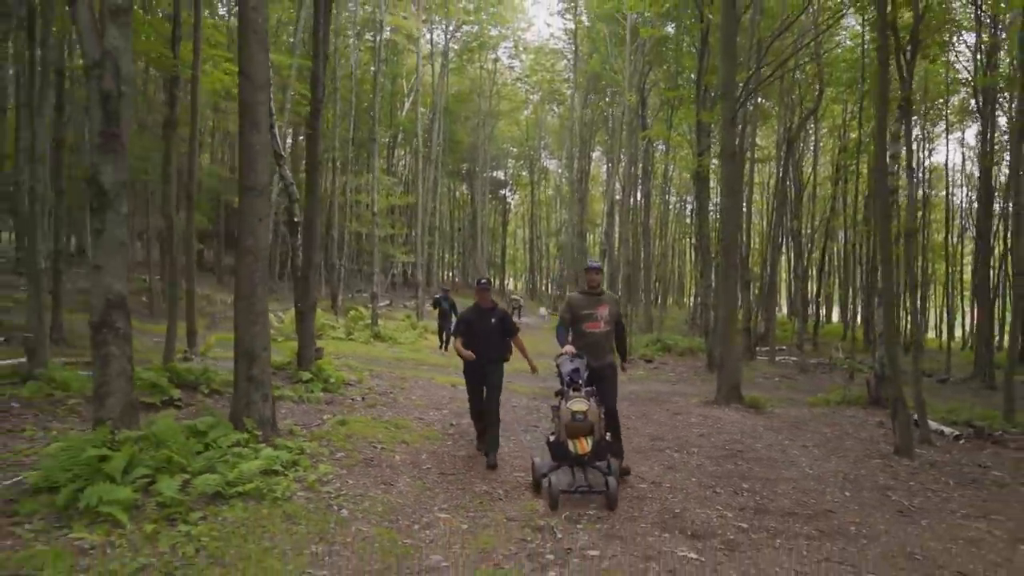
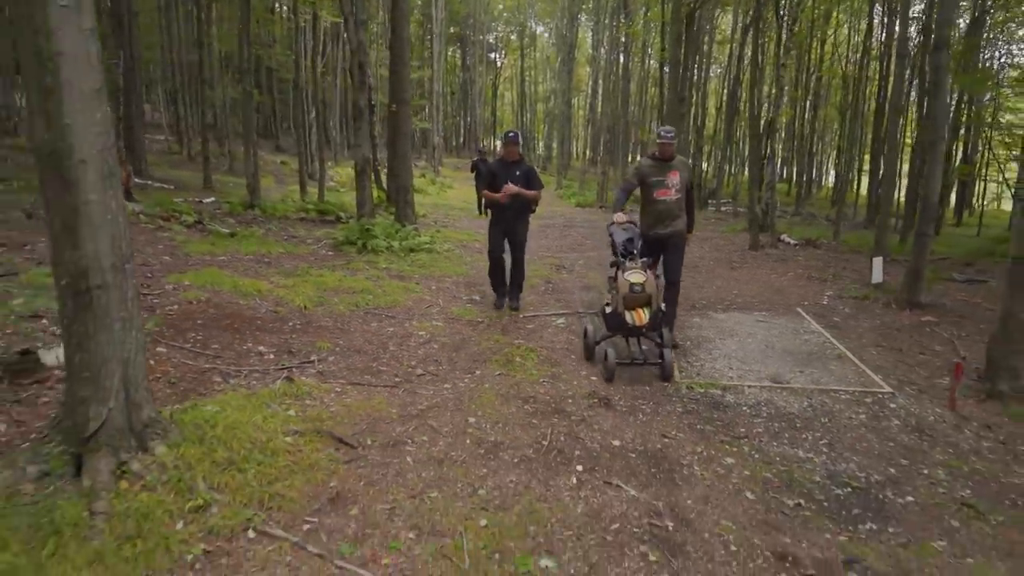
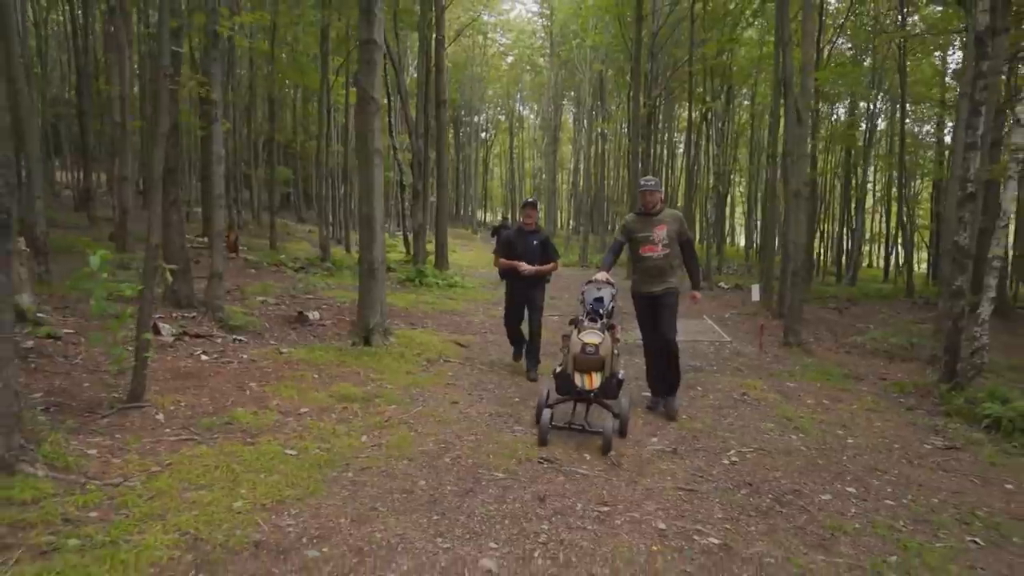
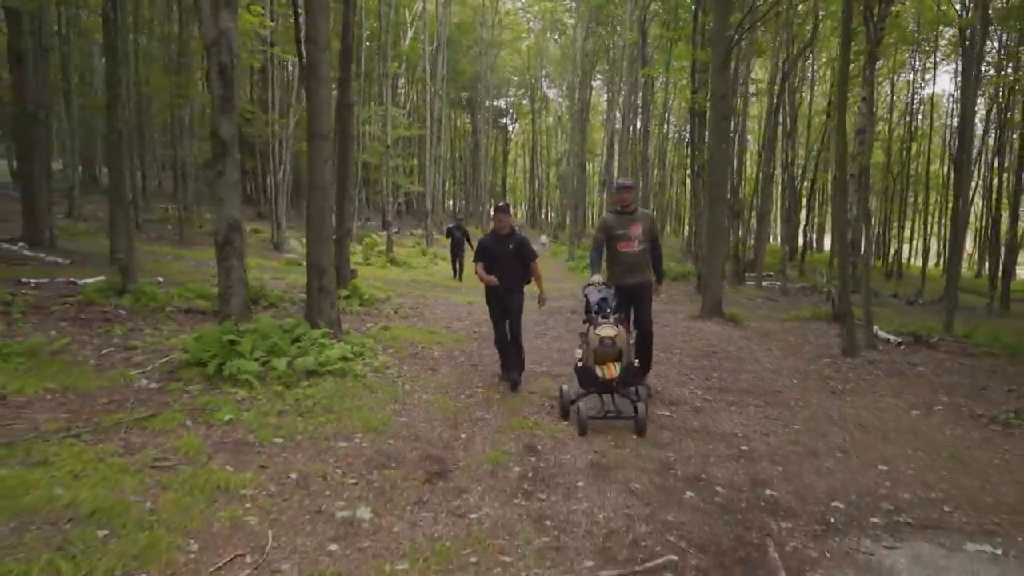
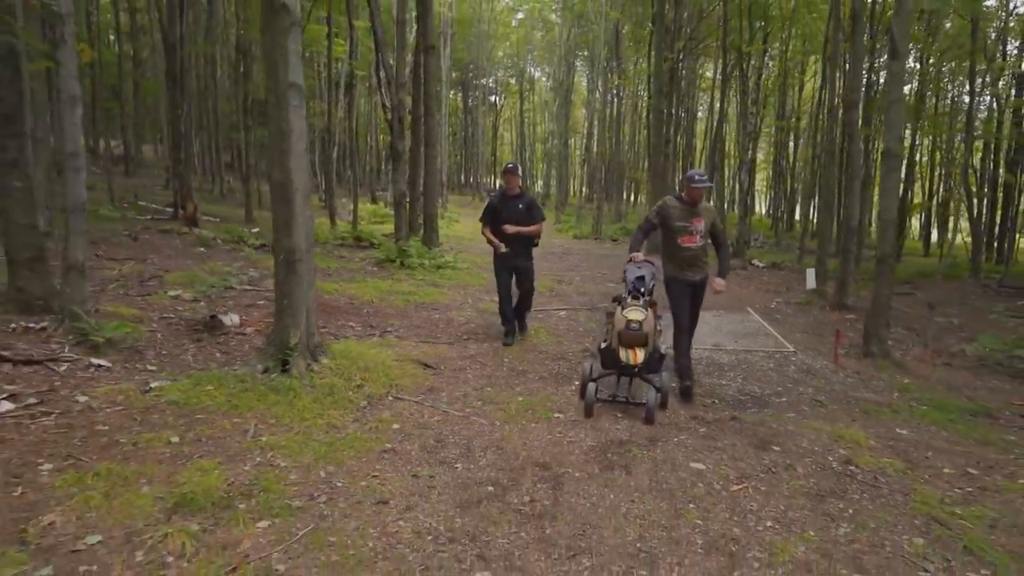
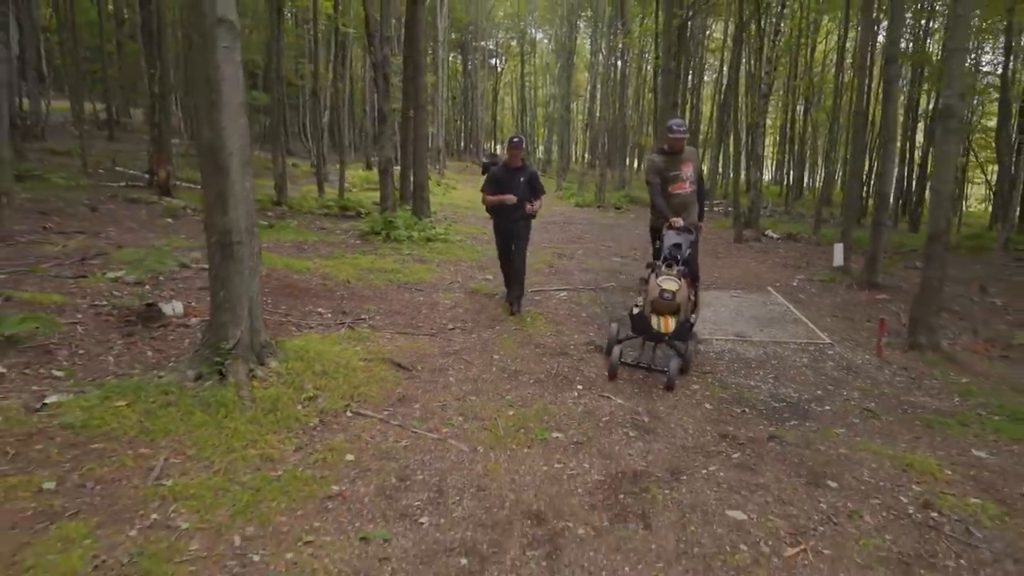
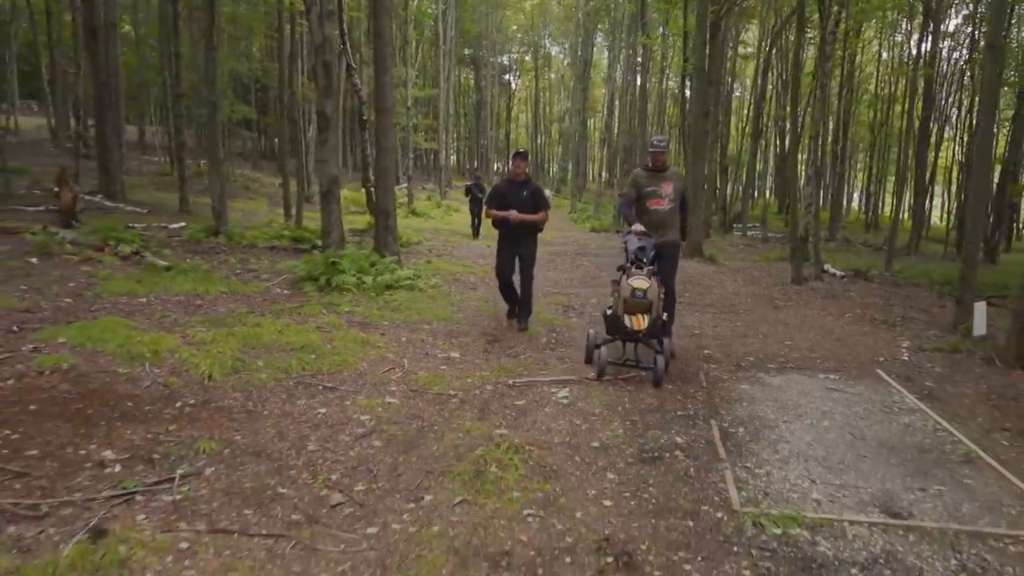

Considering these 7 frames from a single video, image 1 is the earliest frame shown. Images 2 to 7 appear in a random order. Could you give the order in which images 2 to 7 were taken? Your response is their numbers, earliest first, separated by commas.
4, 7, 2, 6, 5, 3
